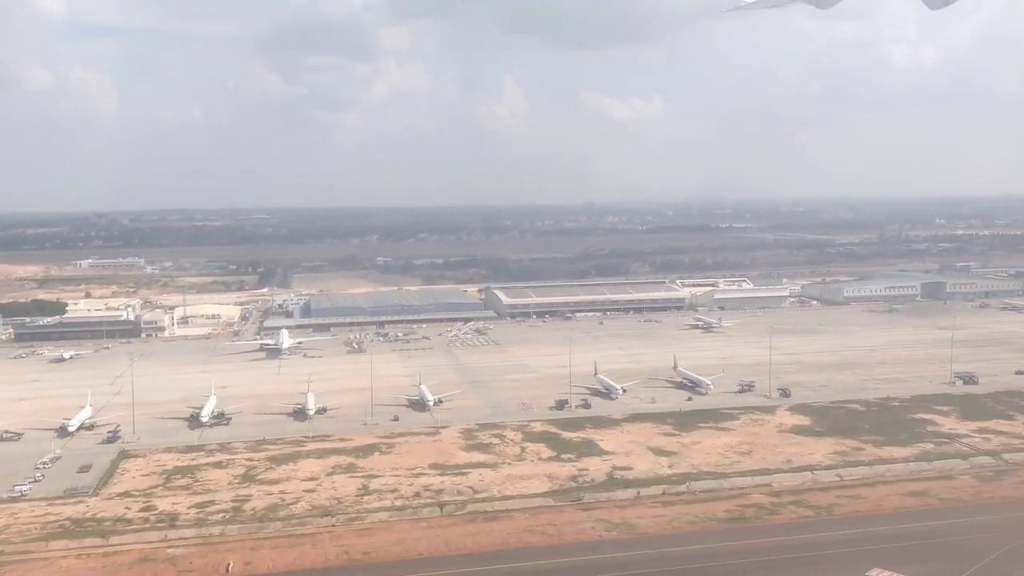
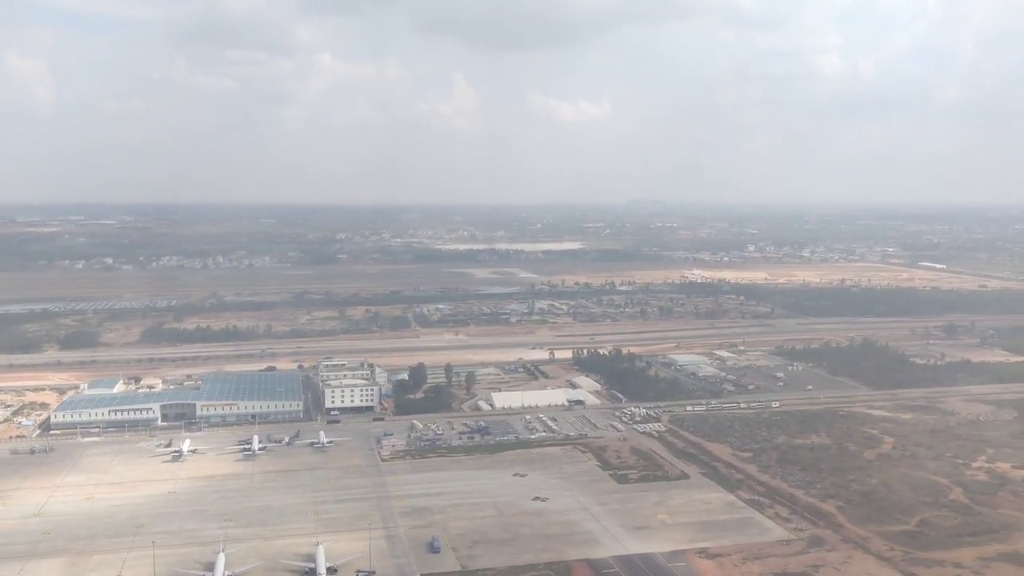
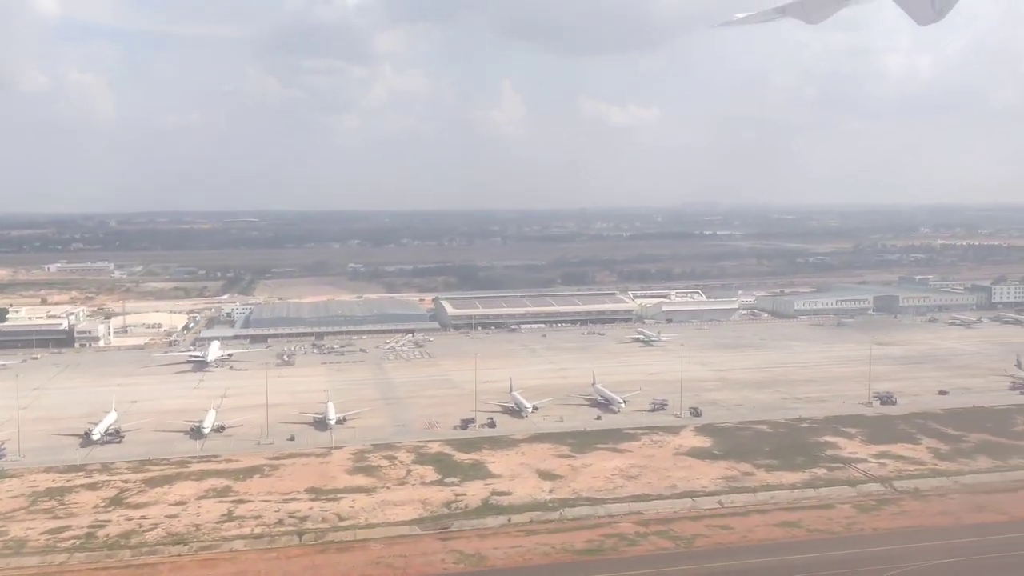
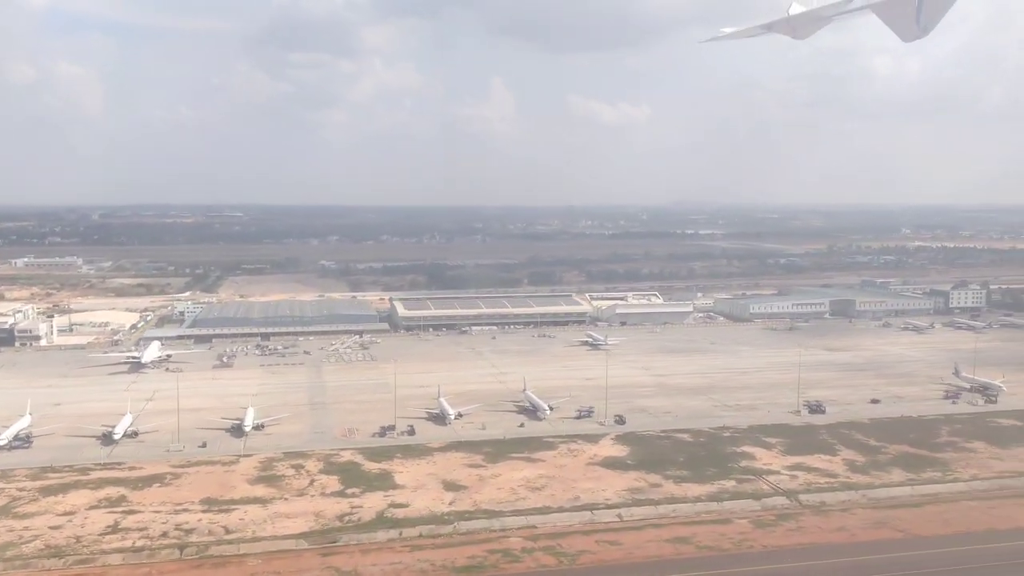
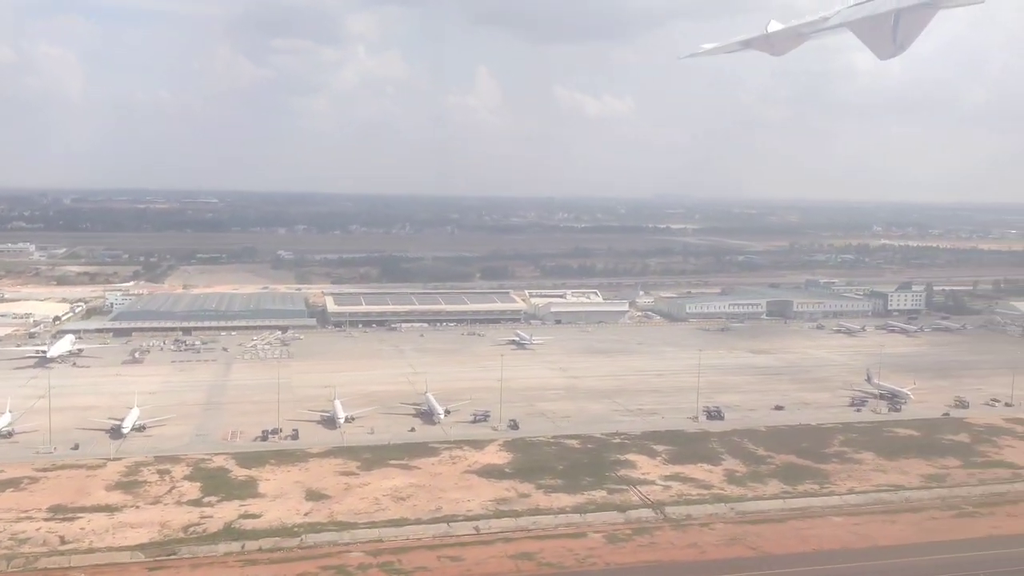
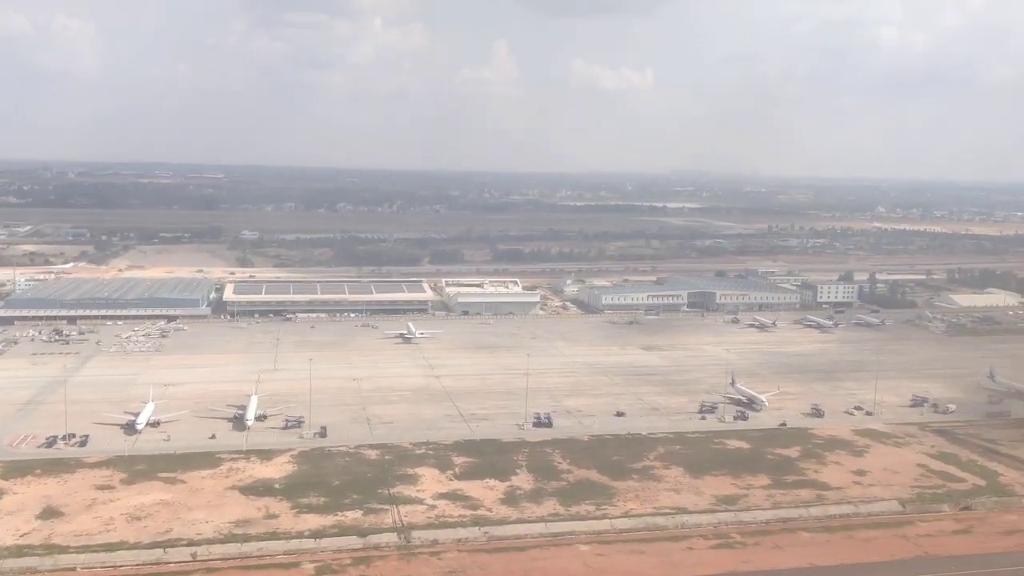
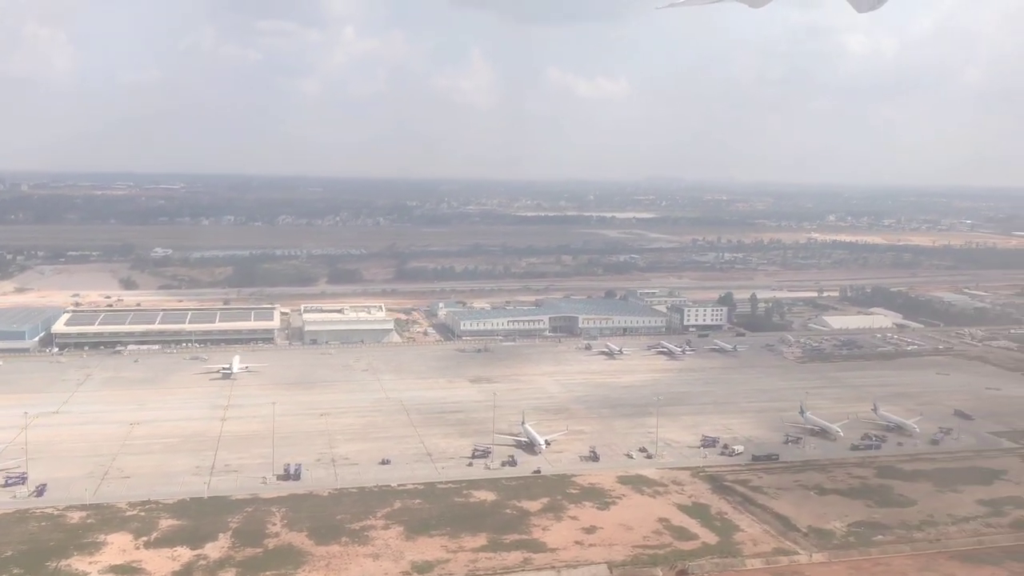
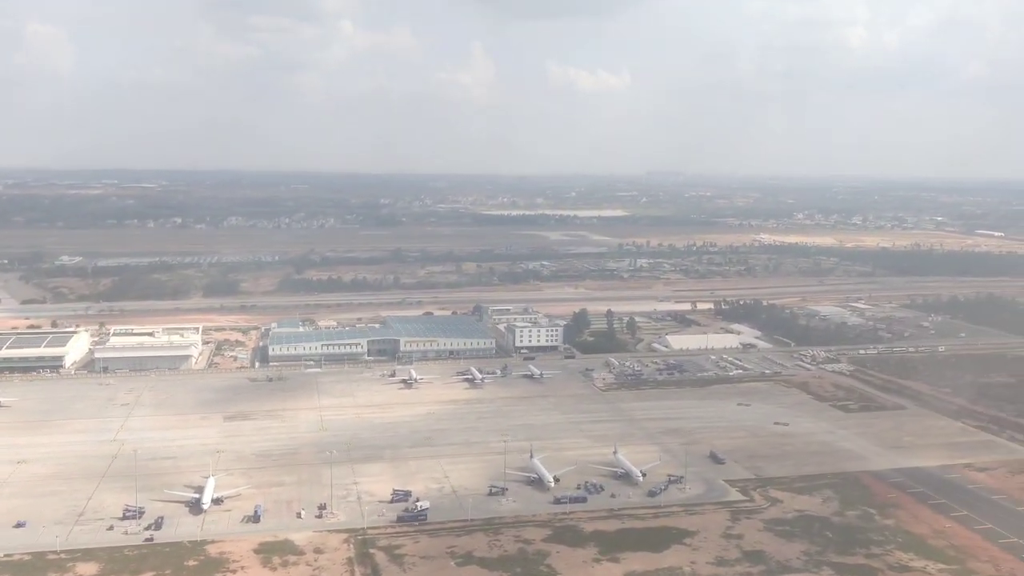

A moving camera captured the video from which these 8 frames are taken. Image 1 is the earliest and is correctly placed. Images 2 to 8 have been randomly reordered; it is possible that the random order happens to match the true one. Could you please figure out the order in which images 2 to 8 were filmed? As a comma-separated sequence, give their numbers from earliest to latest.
3, 4, 5, 6, 7, 8, 2
